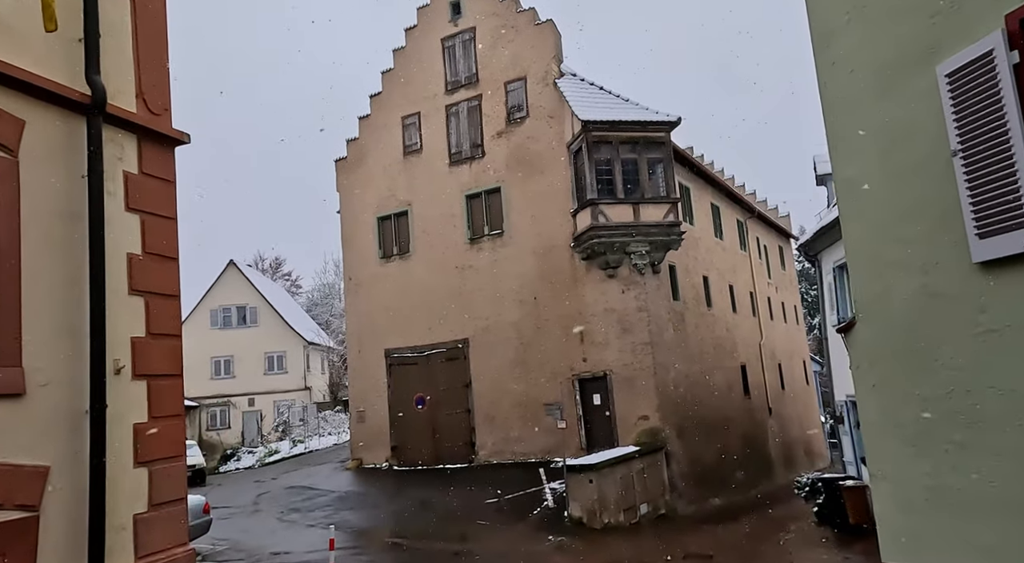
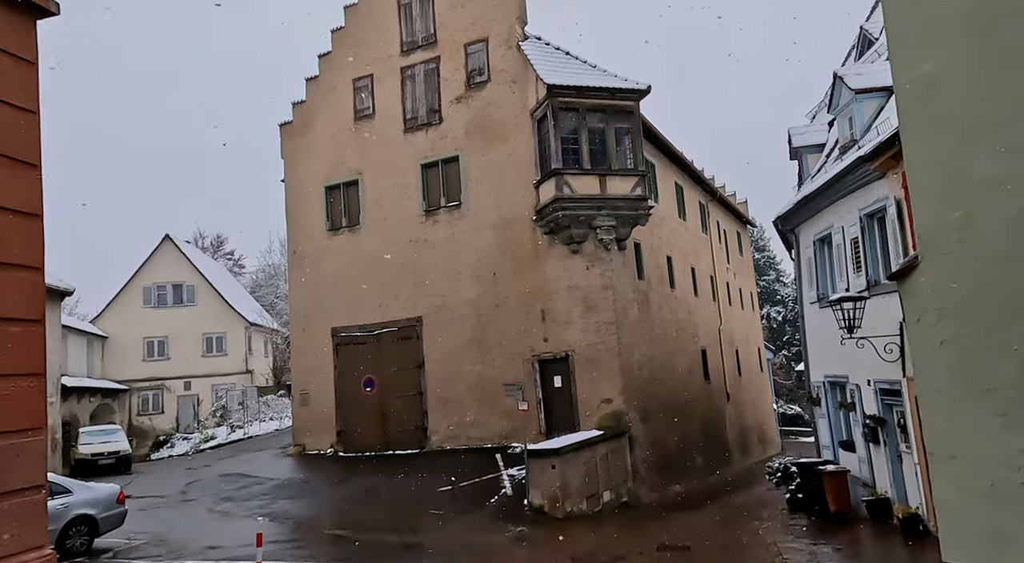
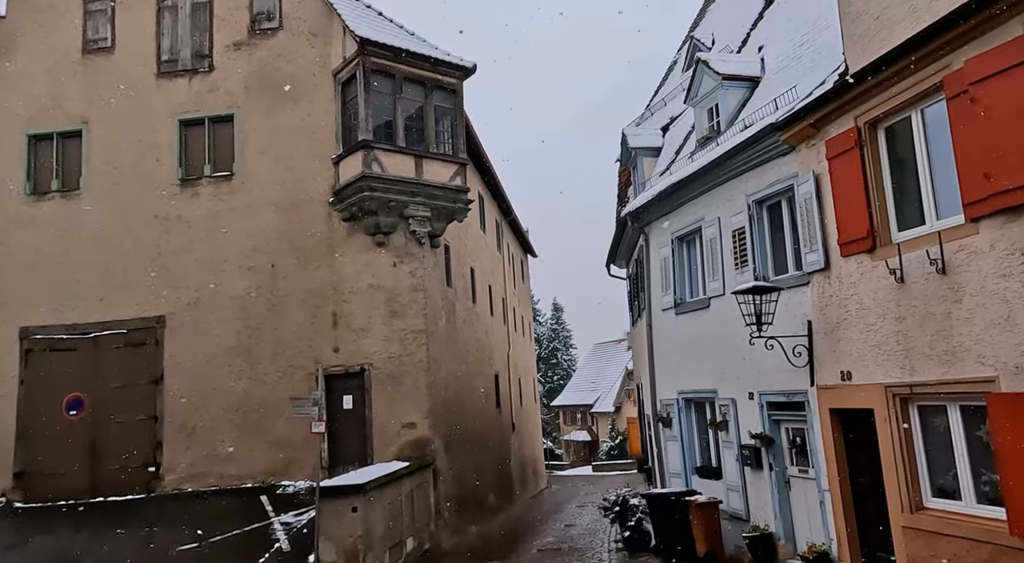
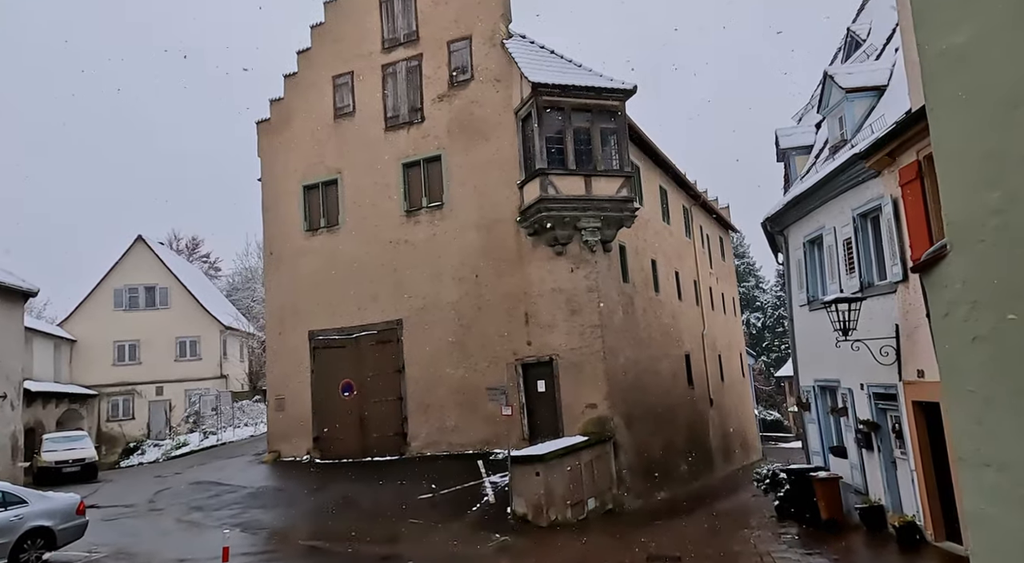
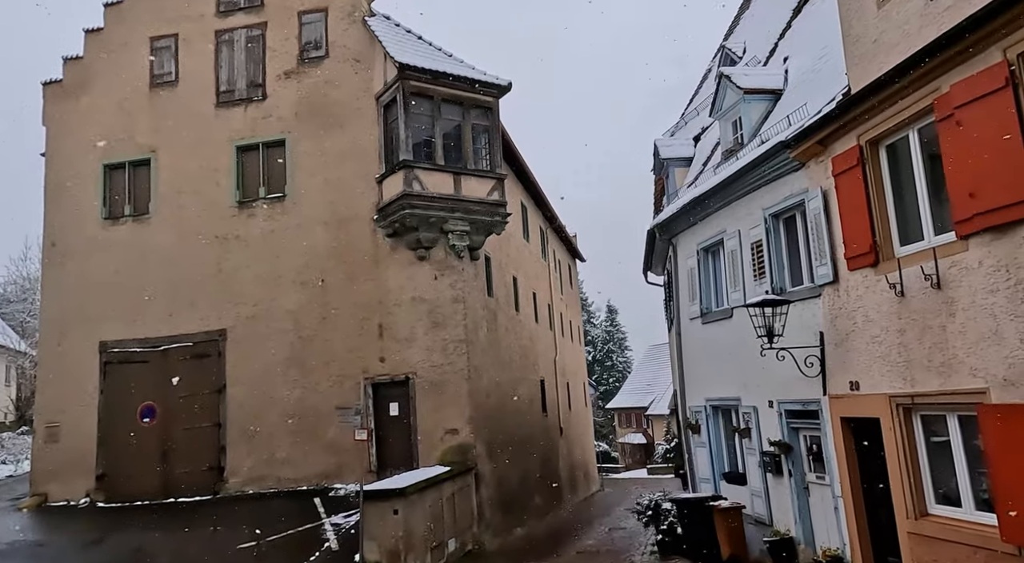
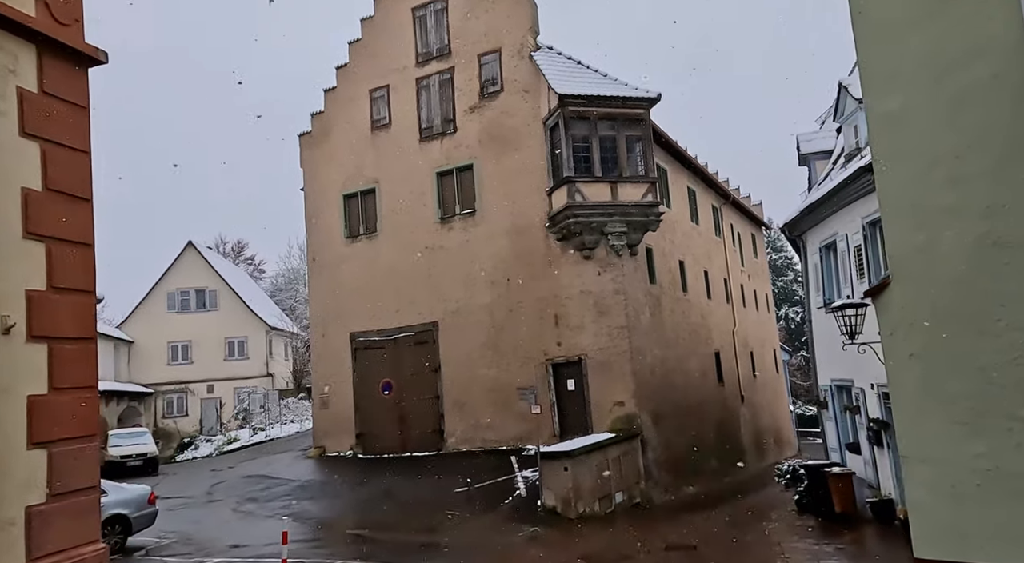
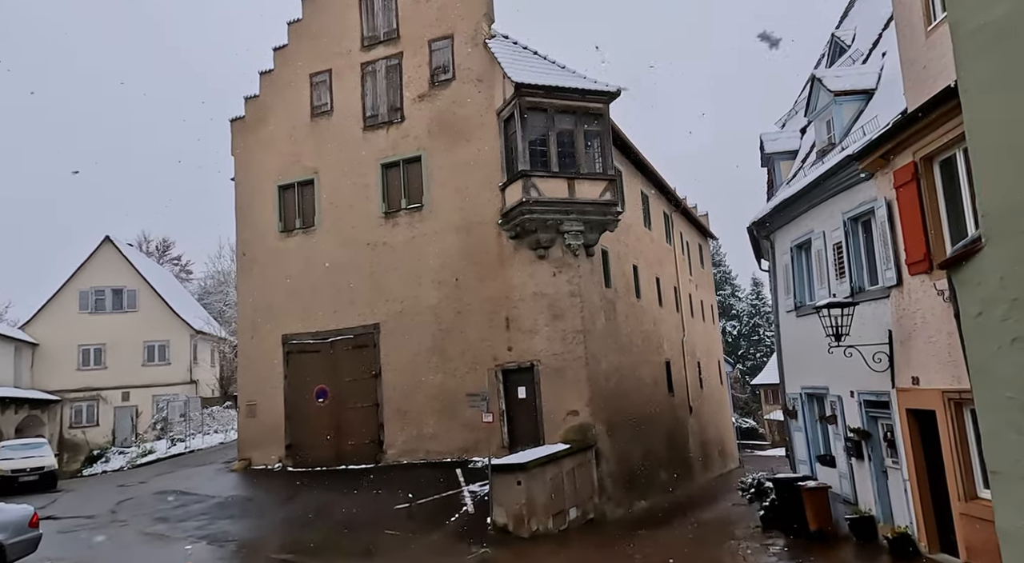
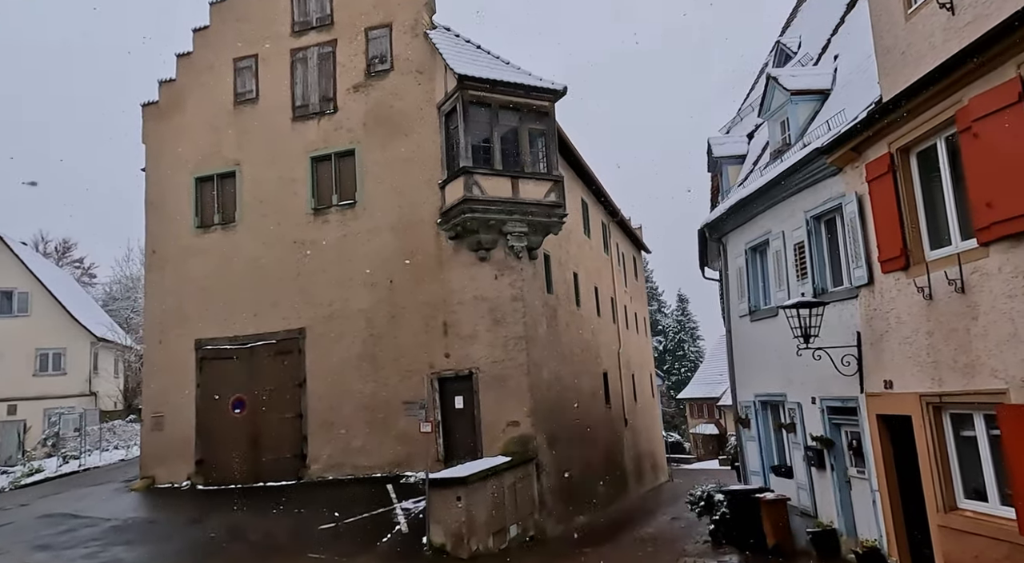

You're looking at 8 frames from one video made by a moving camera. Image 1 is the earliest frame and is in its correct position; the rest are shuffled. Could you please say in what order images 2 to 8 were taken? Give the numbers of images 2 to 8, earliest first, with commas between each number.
6, 2, 4, 7, 8, 5, 3
